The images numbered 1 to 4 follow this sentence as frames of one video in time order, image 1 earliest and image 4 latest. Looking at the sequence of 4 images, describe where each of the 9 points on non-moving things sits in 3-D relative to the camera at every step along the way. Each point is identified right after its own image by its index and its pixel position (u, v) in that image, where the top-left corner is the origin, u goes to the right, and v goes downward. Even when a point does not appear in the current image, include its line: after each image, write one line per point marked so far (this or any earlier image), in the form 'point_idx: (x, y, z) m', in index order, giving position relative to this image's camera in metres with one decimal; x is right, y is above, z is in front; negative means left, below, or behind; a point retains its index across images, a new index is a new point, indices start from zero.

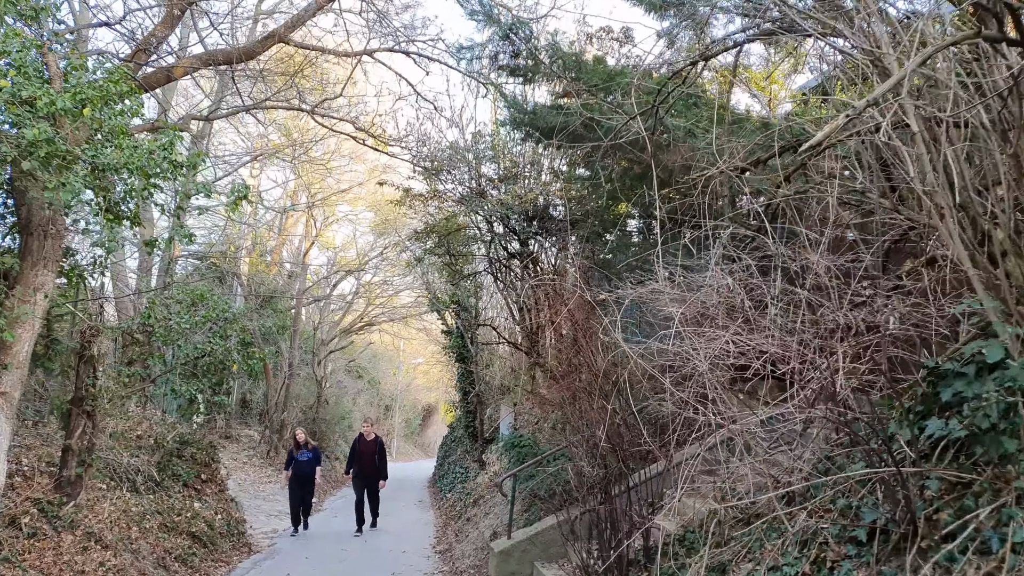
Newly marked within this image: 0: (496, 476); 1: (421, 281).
0: (-0.2, -2.9, +11.9) m
1: (-2.2, +0.2, +19.0) m
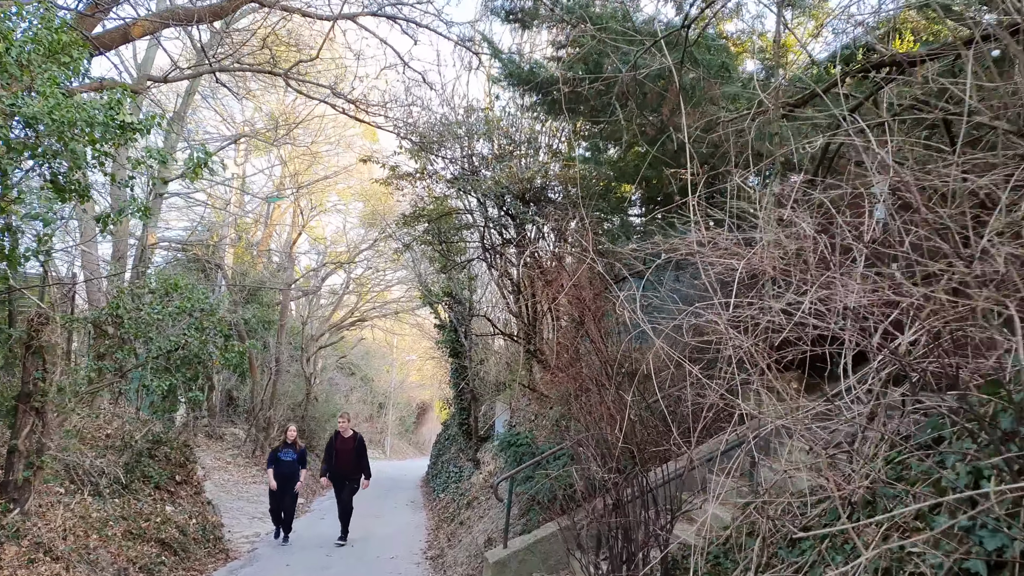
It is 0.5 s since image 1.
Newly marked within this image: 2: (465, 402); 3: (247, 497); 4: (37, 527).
0: (-0.3, -2.7, +11.3) m
1: (-2.3, +0.3, +18.3) m
2: (-1.0, -2.5, +16.8) m
3: (-4.4, -3.5, +12.8) m
4: (-3.8, -1.9, +6.3) m
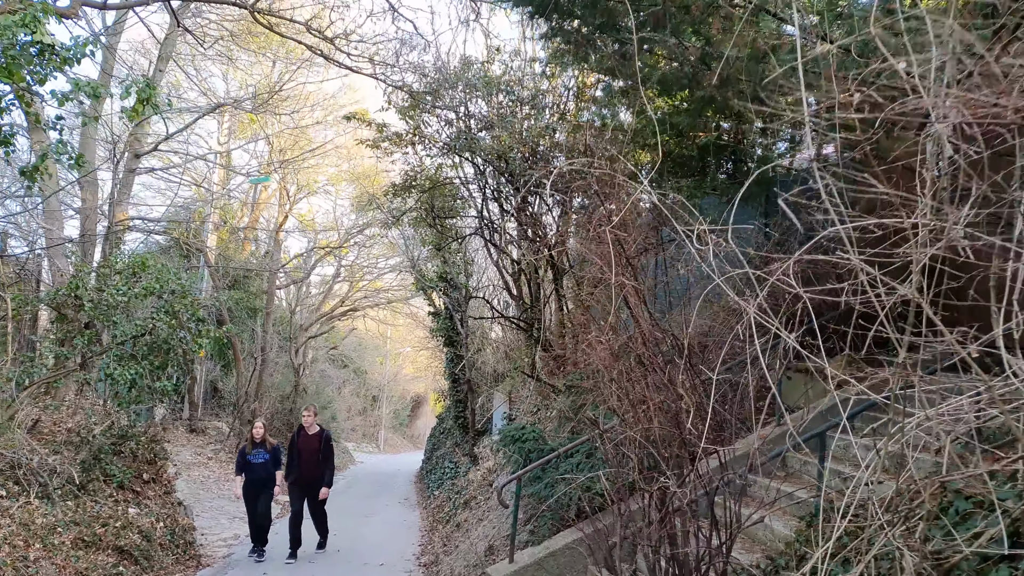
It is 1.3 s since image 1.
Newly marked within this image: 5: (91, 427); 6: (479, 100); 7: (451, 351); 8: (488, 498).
0: (-0.3, -2.5, +10.4) m
1: (-2.4, +0.6, +17.4) m
2: (-1.1, -2.2, +15.9) m
3: (-4.4, -3.2, +11.9) m
4: (-3.8, -1.7, +5.3) m
5: (-4.5, -1.5, +8.4) m
6: (-0.4, +2.1, +8.6) m
7: (-1.3, -1.3, +16.0) m
8: (-0.3, -2.4, +9.0) m
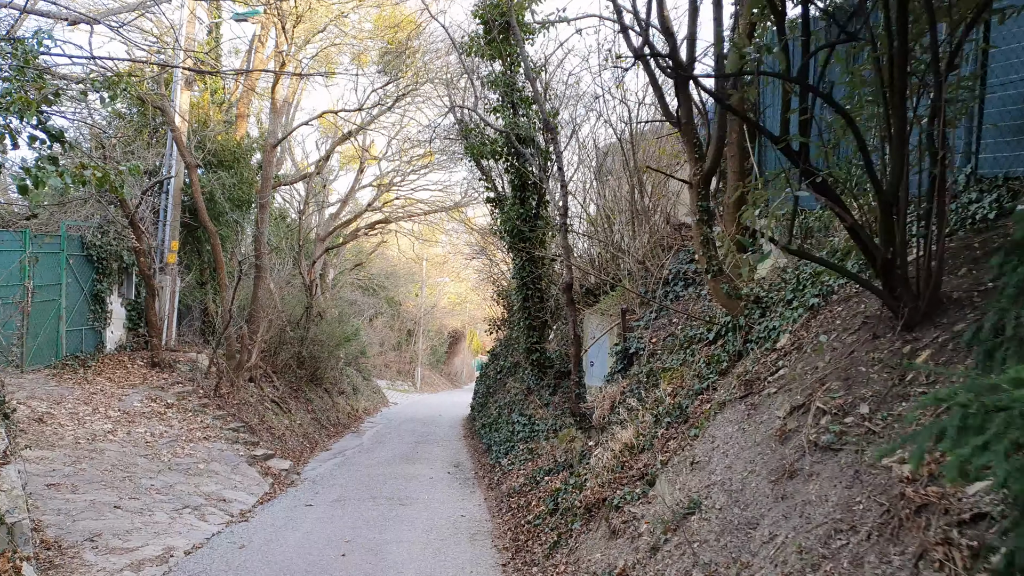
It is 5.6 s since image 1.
0: (+0.9, -1.1, +5.3) m
1: (-0.9, +2.5, +12.2) m
2: (+0.3, -0.4, +10.8) m
3: (-3.2, -1.7, +7.1) m
4: (-2.8, -0.7, +0.4) m
5: (-3.4, -0.3, +3.4) m
6: (+0.7, +3.2, +3.2) m
7: (+0.2, +0.5, +10.9) m
8: (+0.8, -1.2, +3.9) m
